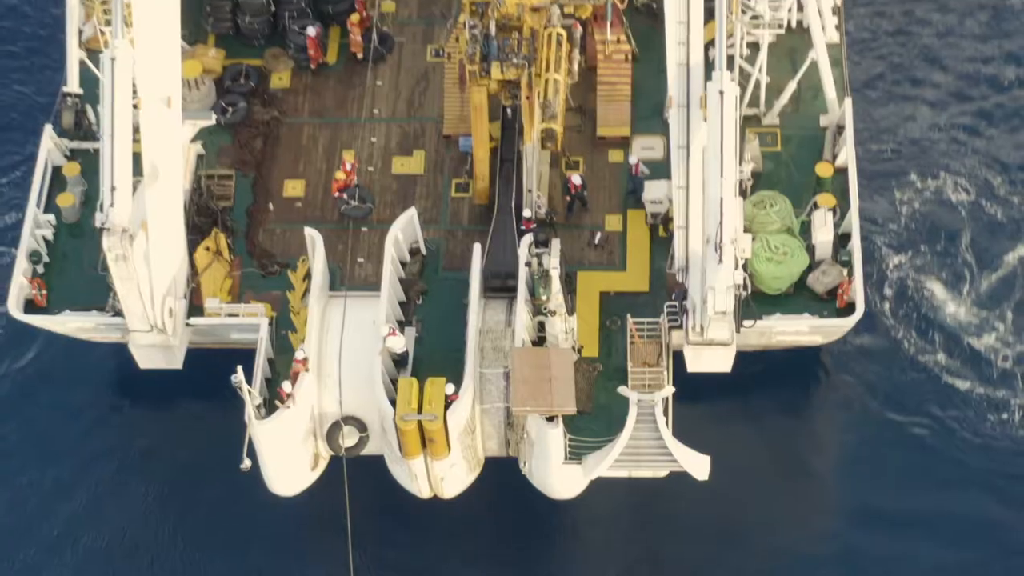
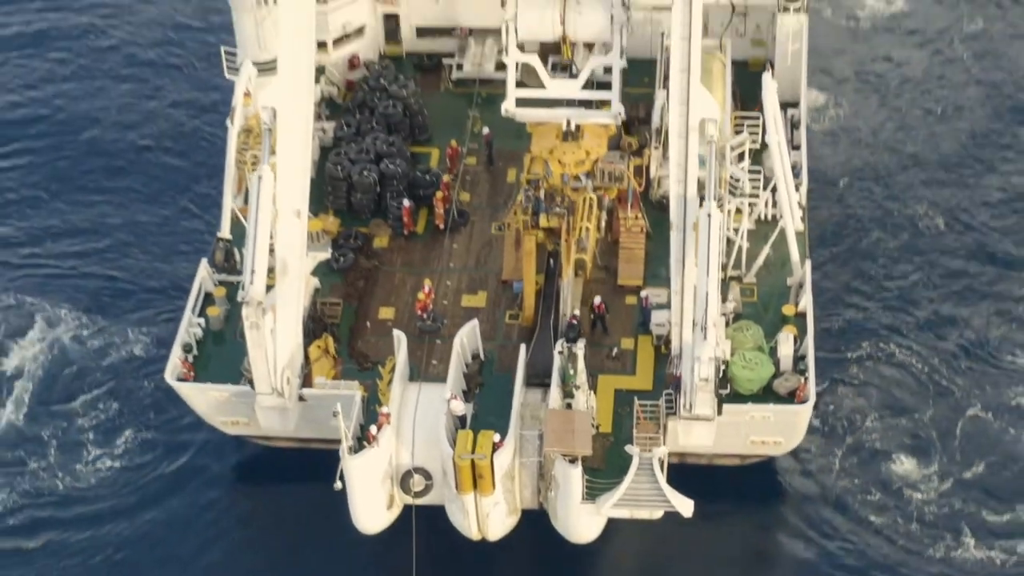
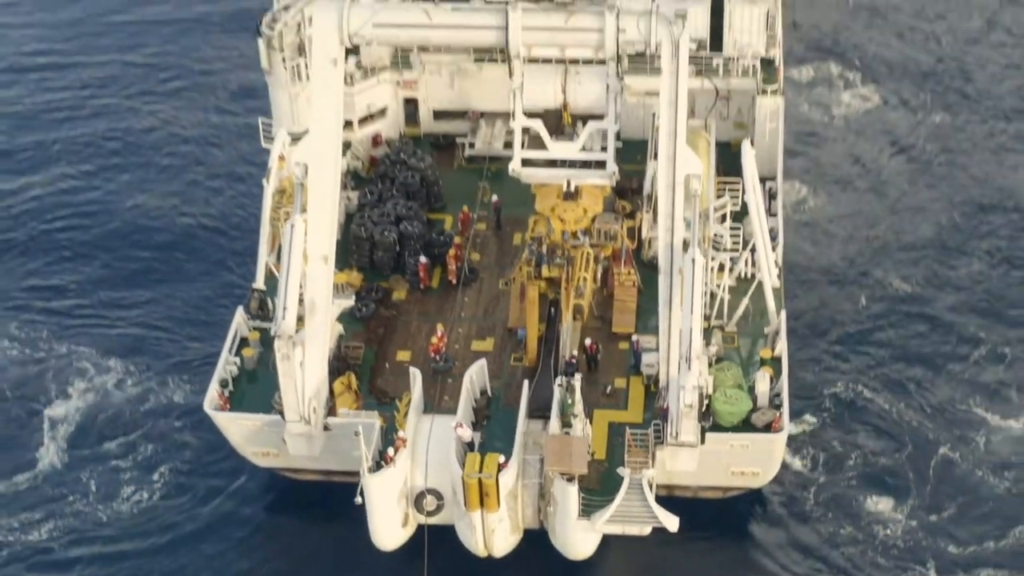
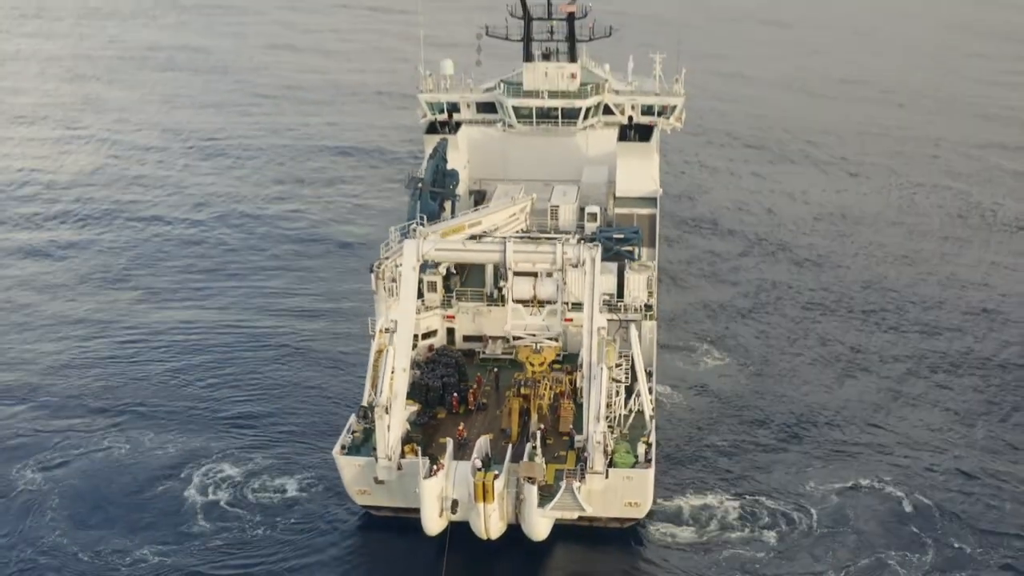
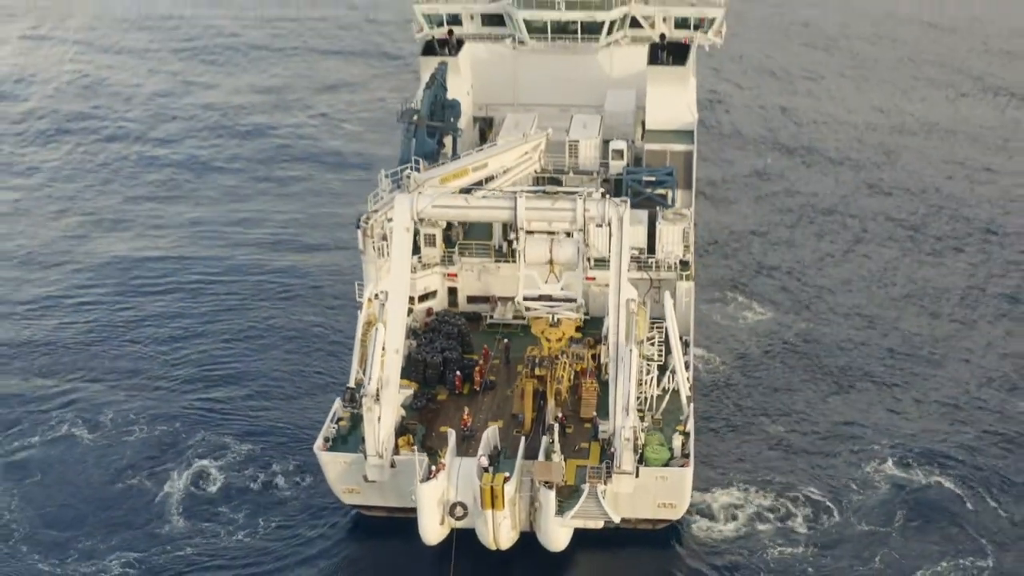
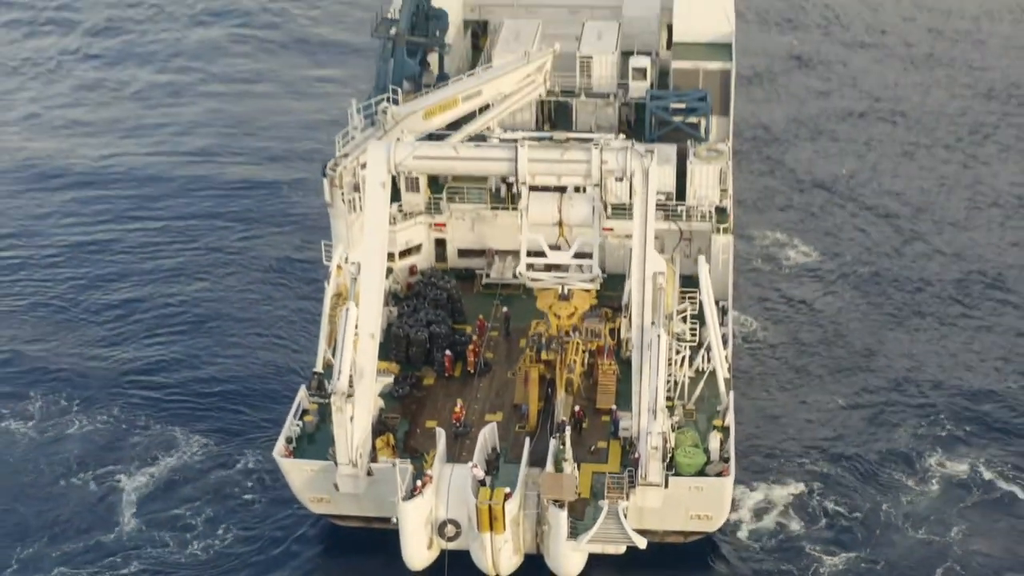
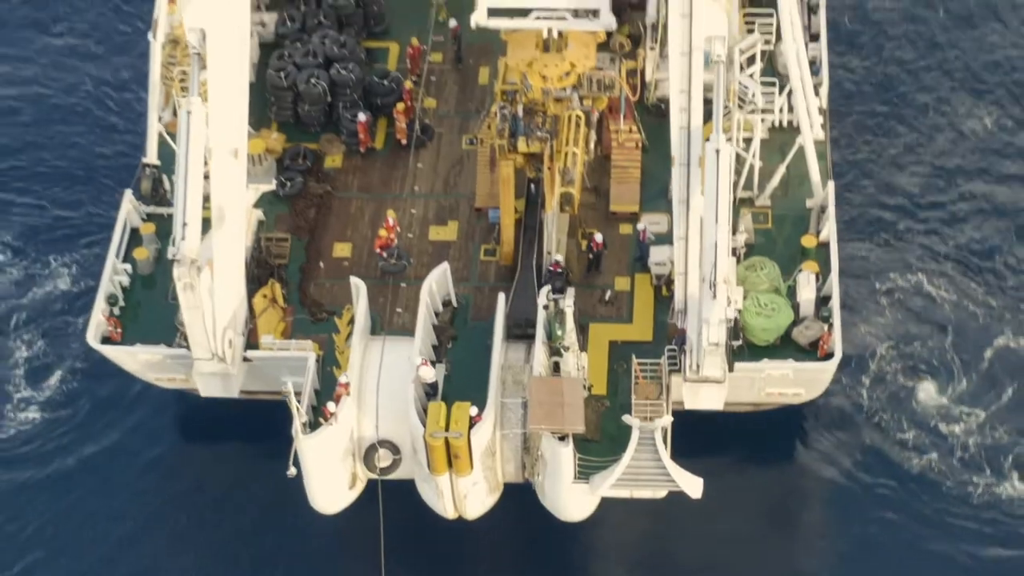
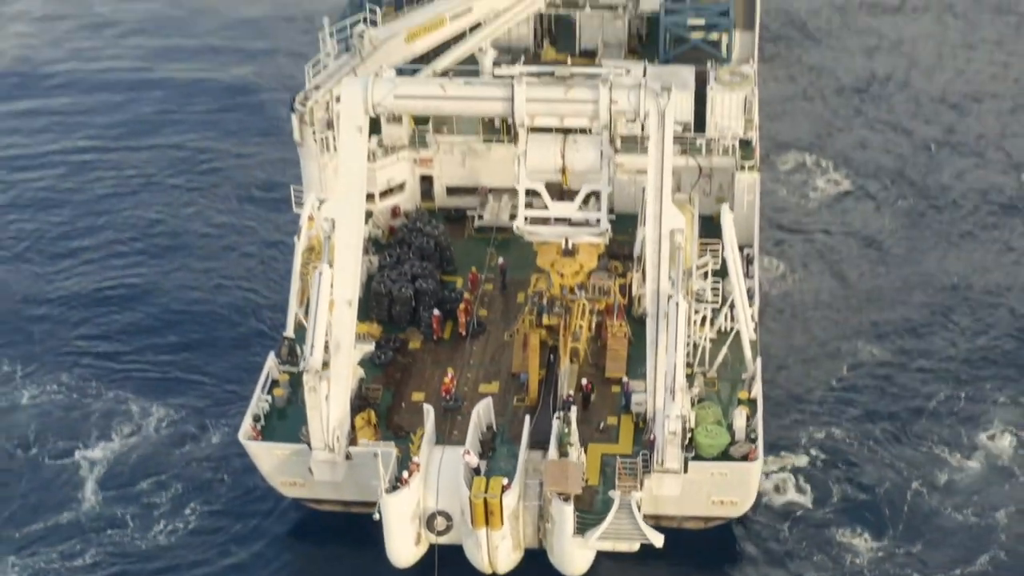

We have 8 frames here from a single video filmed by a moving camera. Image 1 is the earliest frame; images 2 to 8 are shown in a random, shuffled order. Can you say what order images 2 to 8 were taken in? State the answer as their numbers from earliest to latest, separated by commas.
7, 2, 3, 8, 6, 5, 4
